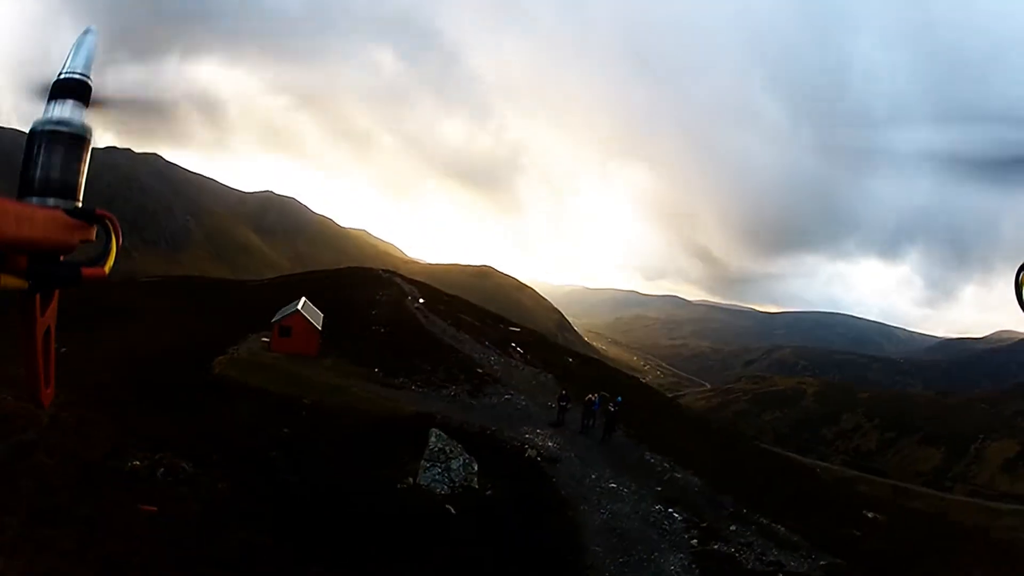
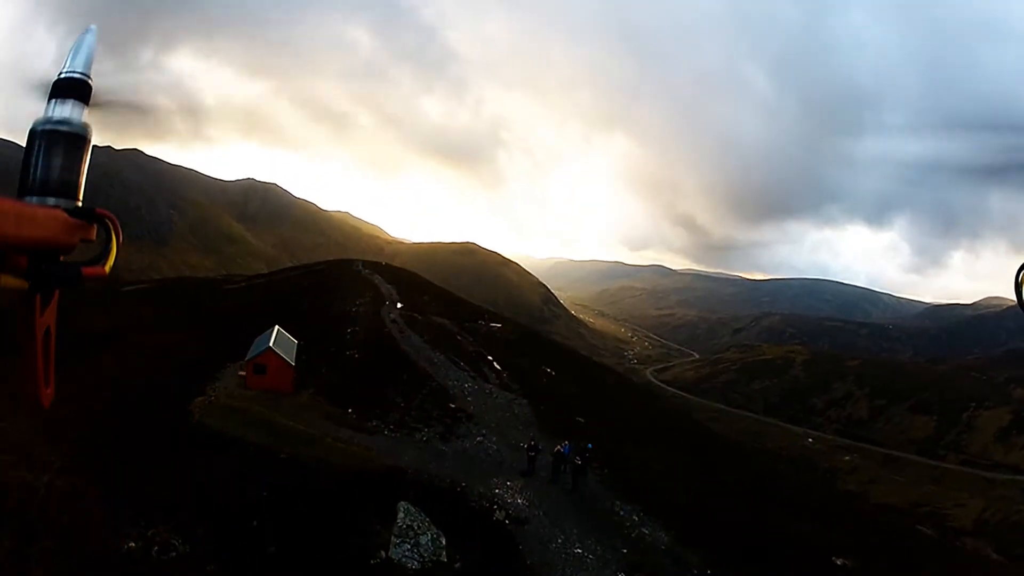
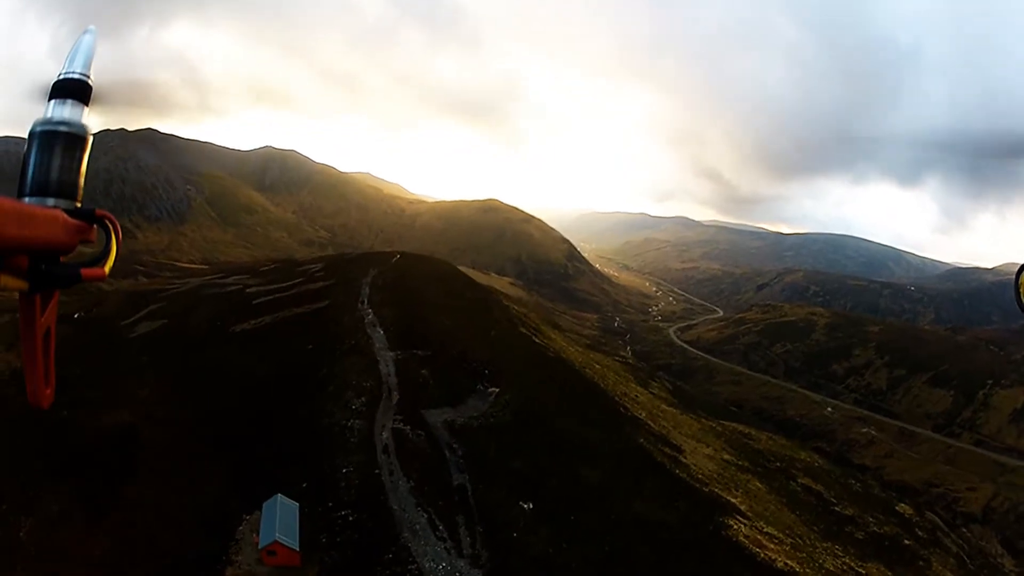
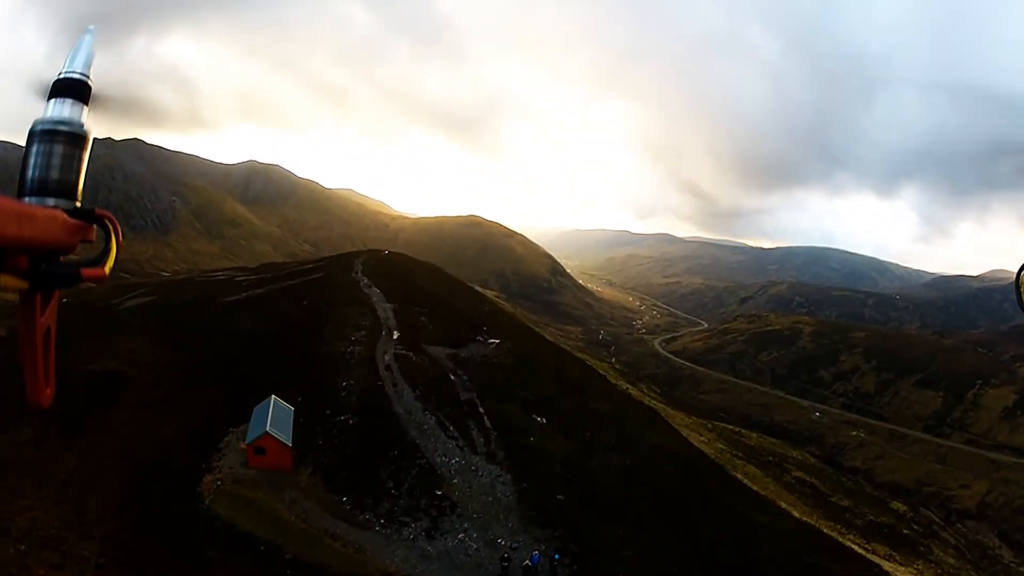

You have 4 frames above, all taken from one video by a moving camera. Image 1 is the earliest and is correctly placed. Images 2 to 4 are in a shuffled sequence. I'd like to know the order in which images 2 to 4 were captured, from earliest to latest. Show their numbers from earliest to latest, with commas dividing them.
2, 4, 3
